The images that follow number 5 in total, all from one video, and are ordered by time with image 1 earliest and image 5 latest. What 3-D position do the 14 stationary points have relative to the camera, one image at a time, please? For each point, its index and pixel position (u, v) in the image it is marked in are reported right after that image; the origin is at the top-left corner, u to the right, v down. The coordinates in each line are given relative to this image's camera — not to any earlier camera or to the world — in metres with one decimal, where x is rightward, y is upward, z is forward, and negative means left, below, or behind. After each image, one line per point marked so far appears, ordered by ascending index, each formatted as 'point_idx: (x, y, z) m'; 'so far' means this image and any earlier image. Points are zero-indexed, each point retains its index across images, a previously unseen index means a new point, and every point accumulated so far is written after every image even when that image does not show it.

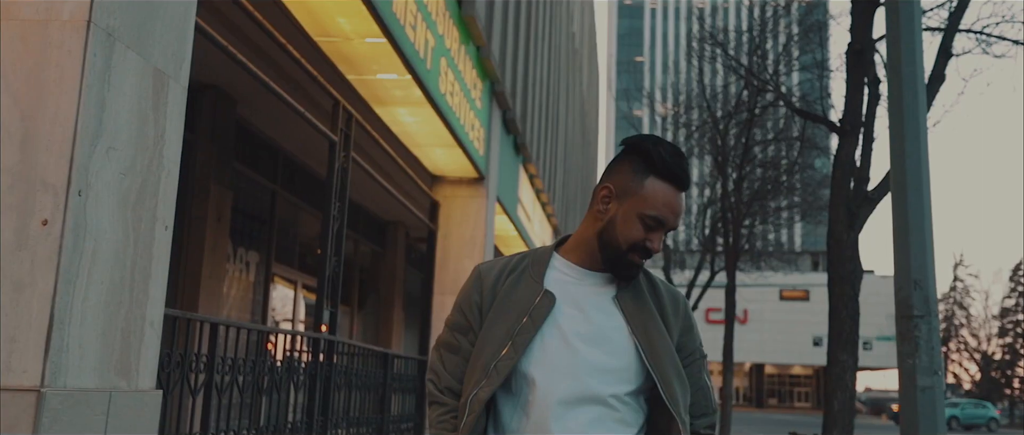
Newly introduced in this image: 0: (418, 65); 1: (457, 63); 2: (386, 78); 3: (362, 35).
0: (-0.6, +1.0, +12.0) m
1: (-0.4, +1.2, +12.8) m
2: (-0.9, +1.0, +12.1) m
3: (-1.0, +1.2, +11.5) m
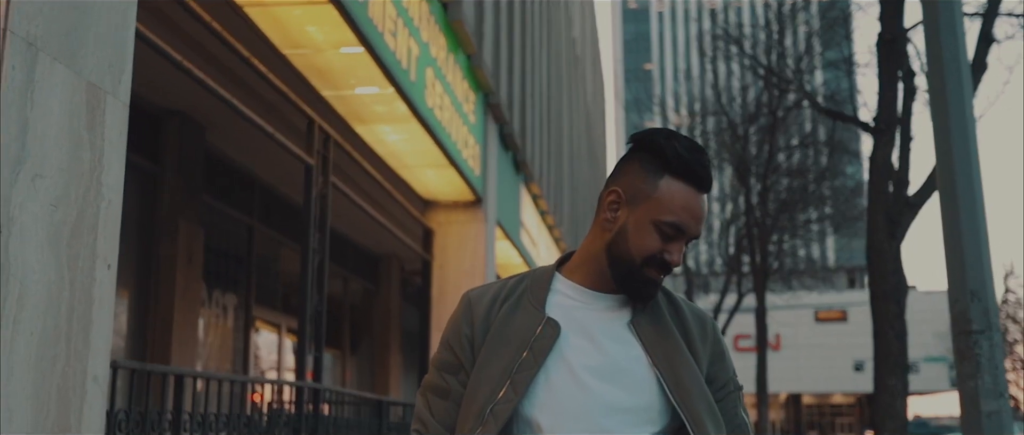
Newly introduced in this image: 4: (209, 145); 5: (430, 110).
0: (-0.7, +0.9, +10.7) m
1: (-0.5, +1.0, +11.5) m
2: (-0.9, +0.8, +10.8) m
3: (-1.0, +1.0, +10.3) m
4: (-2.1, +0.5, +11.9) m
5: (-0.5, +0.7, +11.2) m
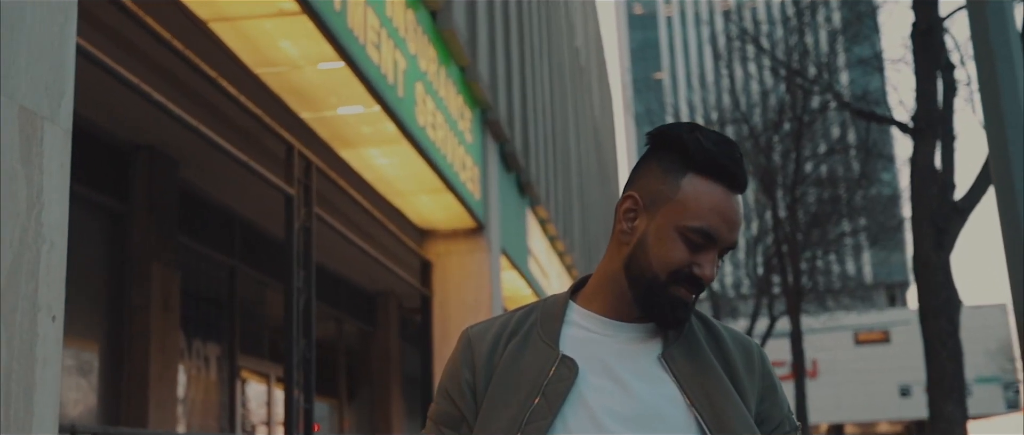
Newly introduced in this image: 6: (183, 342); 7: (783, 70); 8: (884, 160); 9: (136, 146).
0: (-0.7, +0.7, +9.7) m
1: (-0.5, +0.8, +10.5) m
2: (-0.9, +0.6, +9.8) m
3: (-1.1, +0.8, +9.2) m
4: (-2.0, +0.2, +10.9) m
5: (-0.5, +0.5, +10.2) m
6: (-2.0, -0.8, +10.7) m
7: (+1.8, +1.0, +11.8) m
8: (+2.6, +0.4, +12.0) m
9: (-2.2, +0.4, +10.3) m
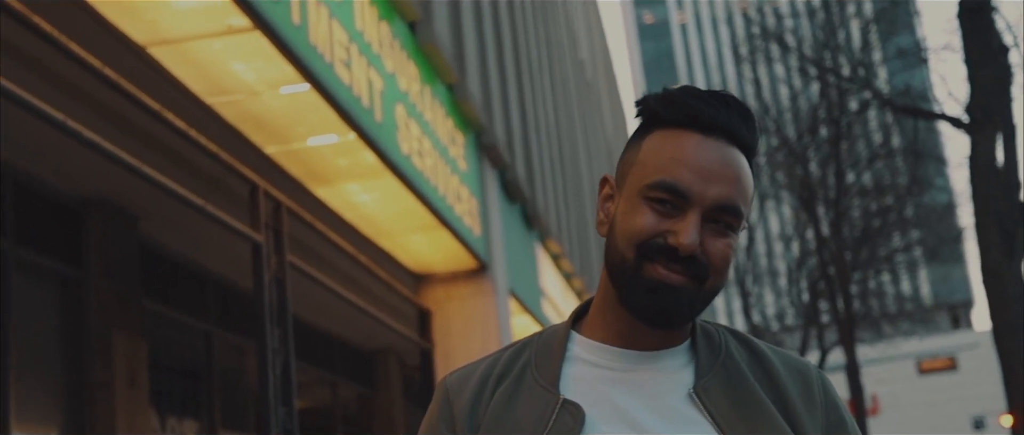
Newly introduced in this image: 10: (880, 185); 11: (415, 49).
0: (-0.7, +0.5, +8.4) m
1: (-0.5, +0.6, +9.2) m
2: (-0.9, +0.4, +8.5) m
3: (-1.1, +0.6, +8.0) m
4: (-2.0, -0.1, +9.6) m
5: (-0.5, +0.3, +8.9) m
6: (-1.9, -1.1, +9.4) m
7: (+1.8, +0.9, +10.5) m
8: (+2.6, +0.3, +10.7) m
9: (-2.2, +0.1, +9.1) m
10: (+3.5, +0.3, +16.4) m
11: (-0.5, +0.9, +9.2) m
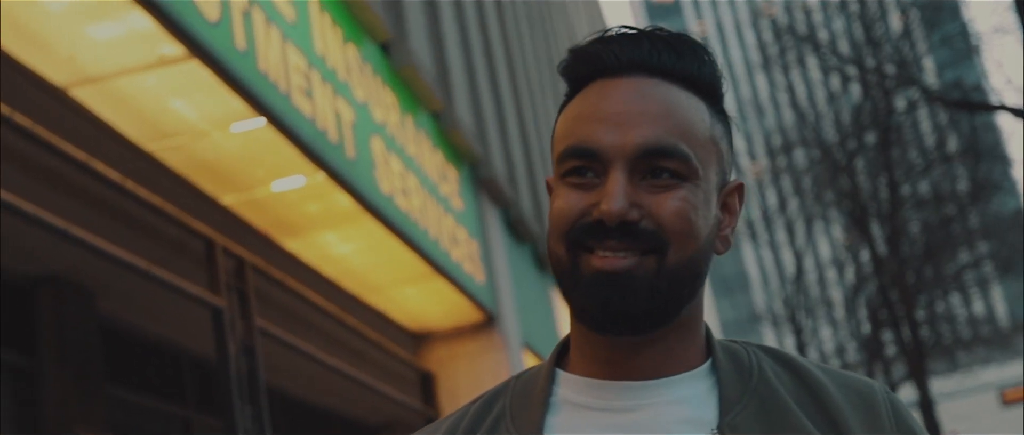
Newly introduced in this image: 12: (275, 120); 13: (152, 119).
0: (-0.7, +0.3, +7.2) m
1: (-0.5, +0.3, +8.0) m
2: (-0.9, +0.1, +7.4) m
3: (-1.2, +0.4, +6.8) m
4: (-2.0, -0.5, +8.5) m
5: (-0.5, +0.1, +7.7) m
6: (-1.8, -1.5, +8.2) m
7: (+1.8, +0.8, +9.3) m
8: (+2.6, +0.3, +9.4) m
9: (-2.2, -0.3, +7.9) m
10: (+3.7, +0.1, +15.1) m
11: (-0.5, +0.7, +8.0) m
12: (-0.9, +0.4, +6.8) m
13: (-1.4, +0.4, +6.7) m
